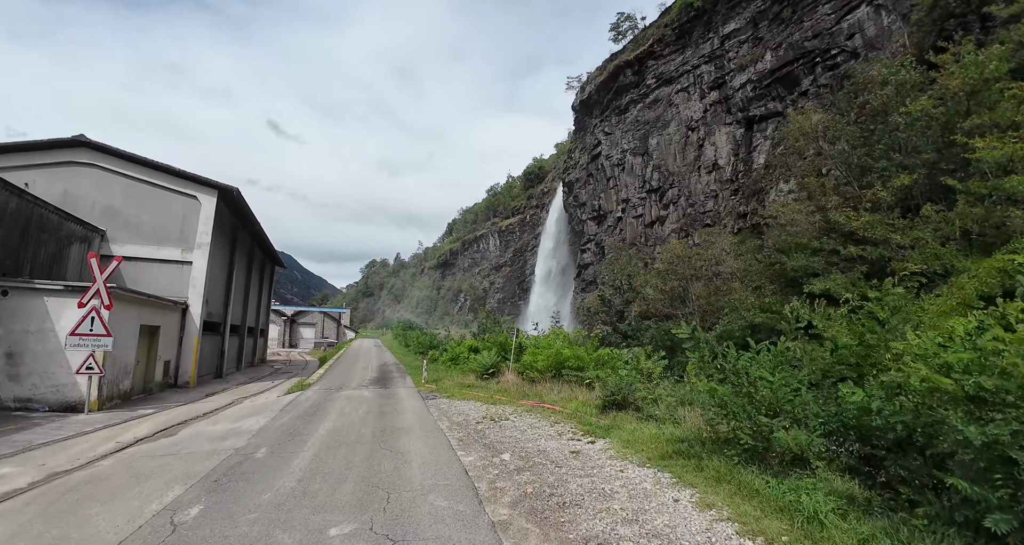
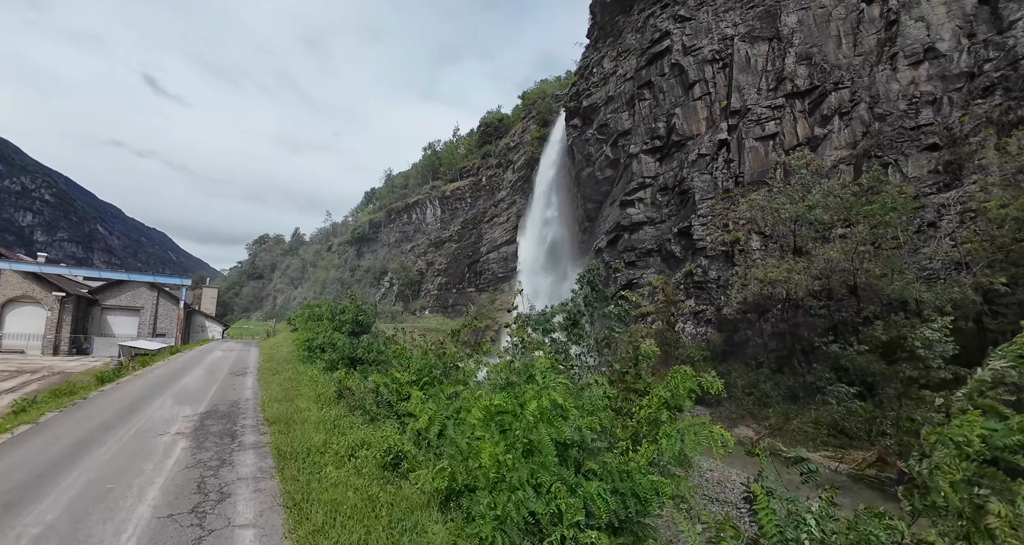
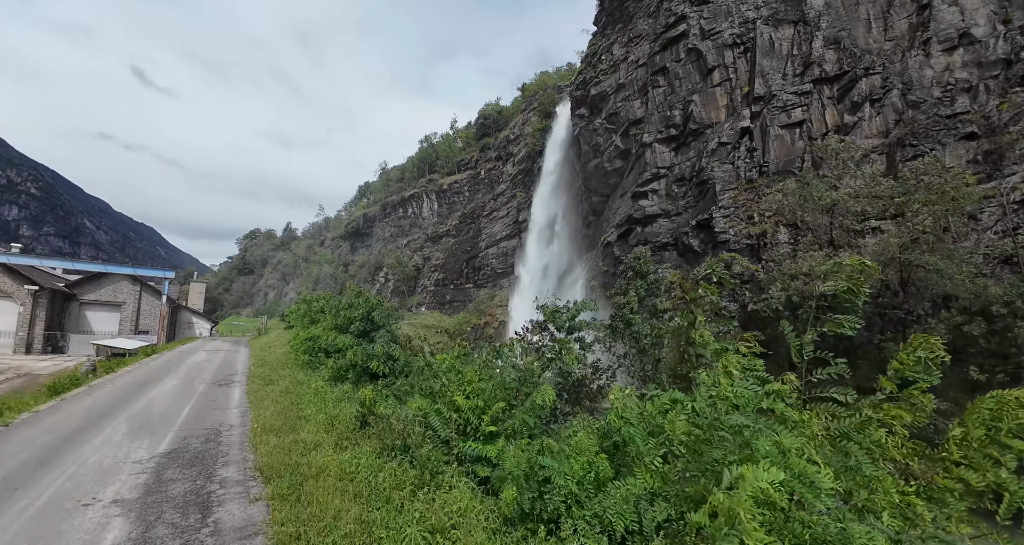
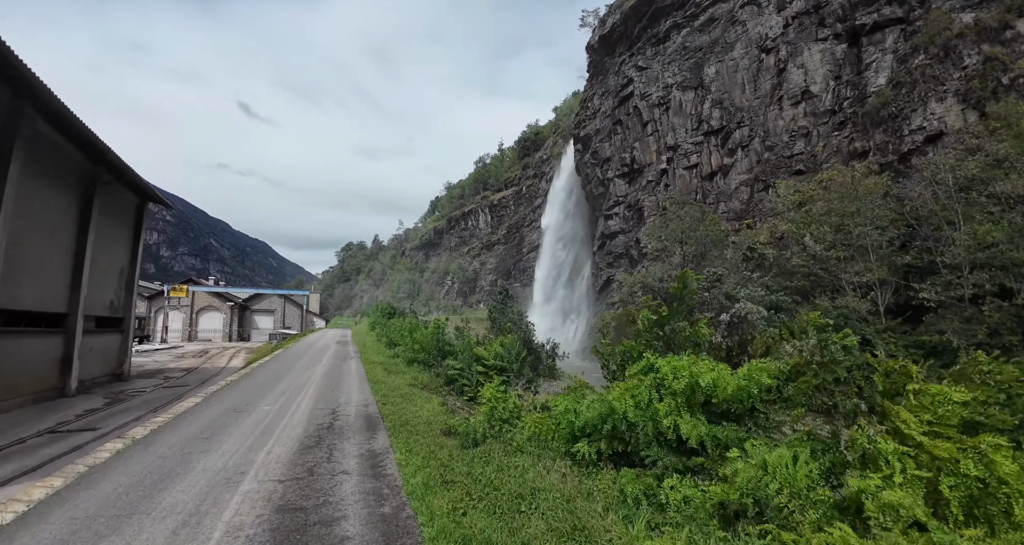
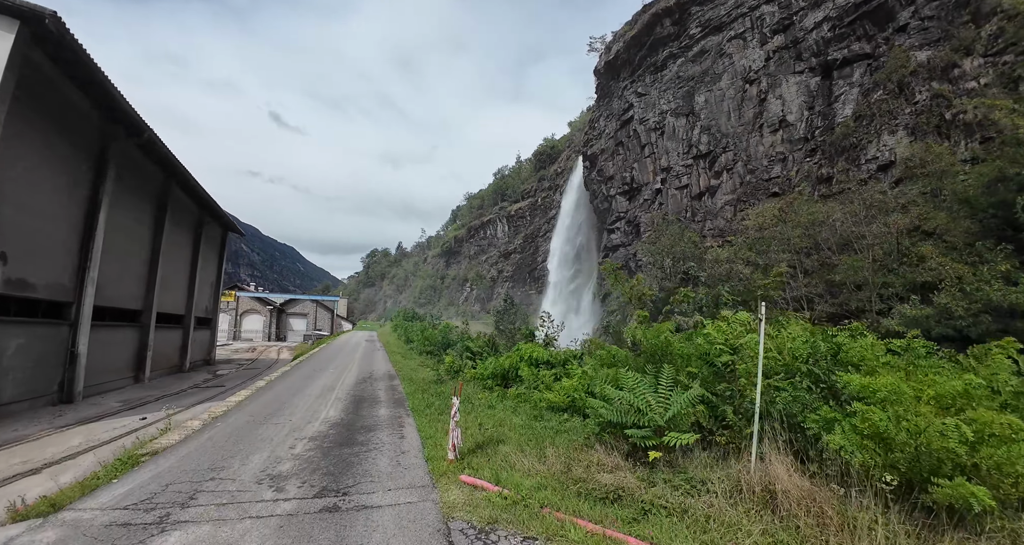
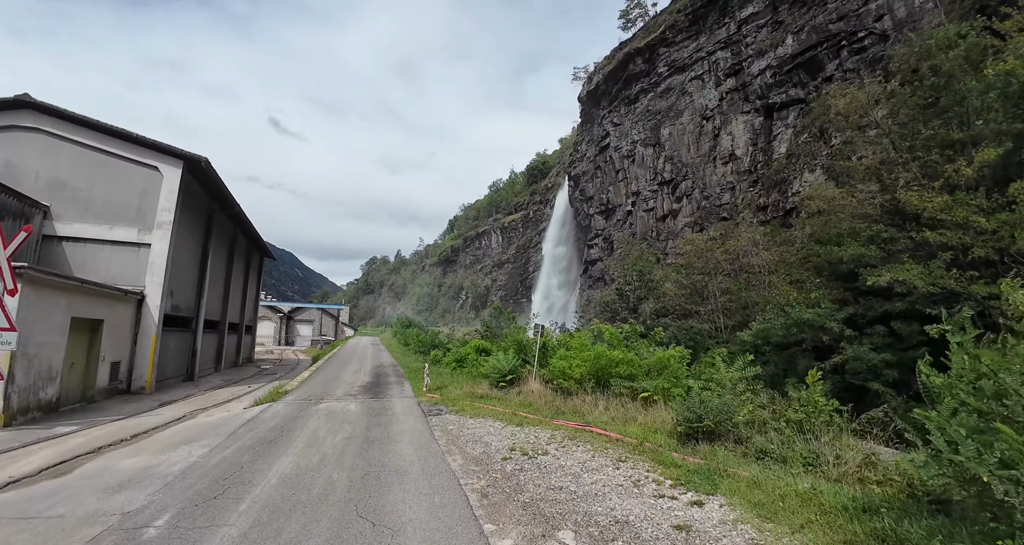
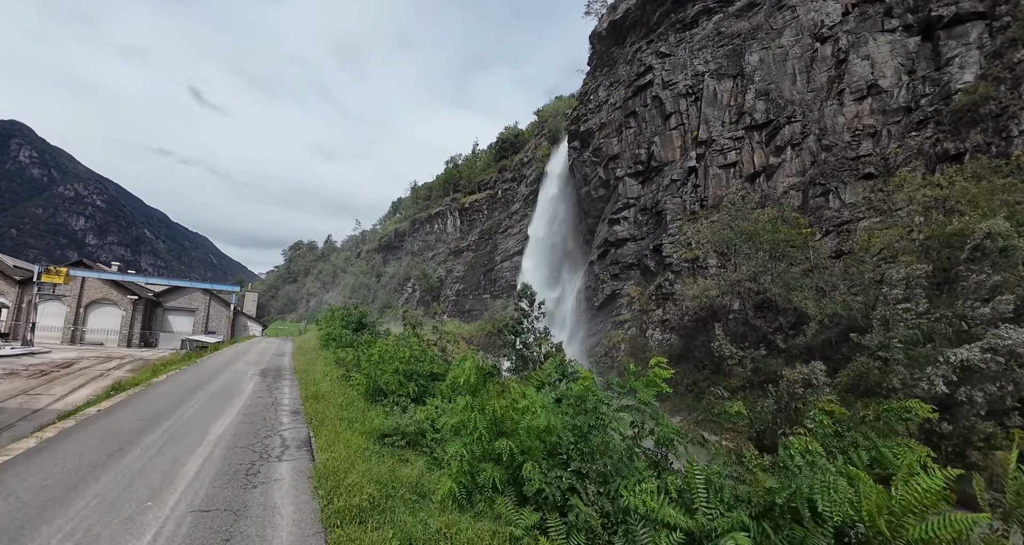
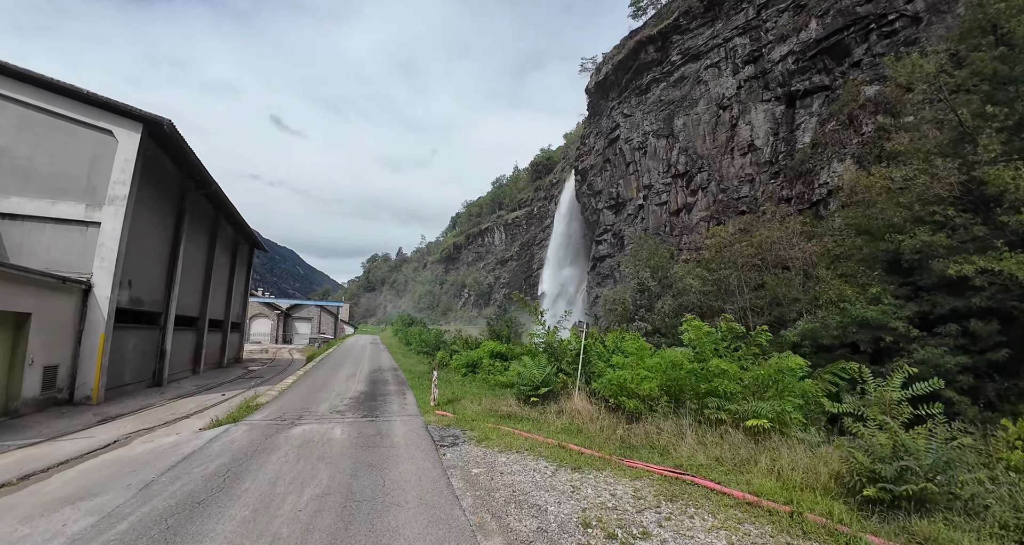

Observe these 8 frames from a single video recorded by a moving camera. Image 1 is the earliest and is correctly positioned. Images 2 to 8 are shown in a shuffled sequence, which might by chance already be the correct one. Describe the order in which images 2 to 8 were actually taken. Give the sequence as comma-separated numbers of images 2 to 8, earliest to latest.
6, 8, 5, 4, 7, 2, 3
